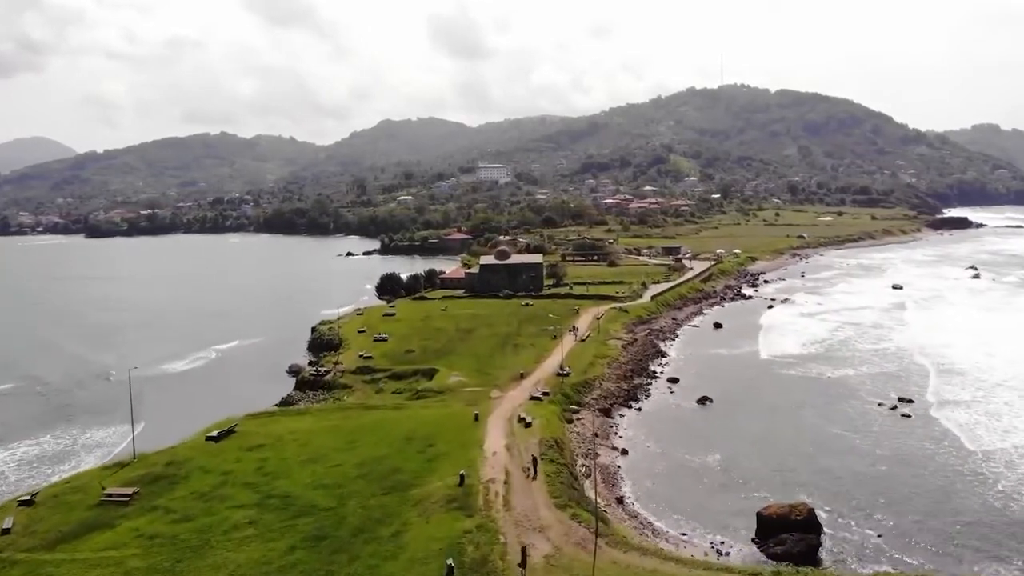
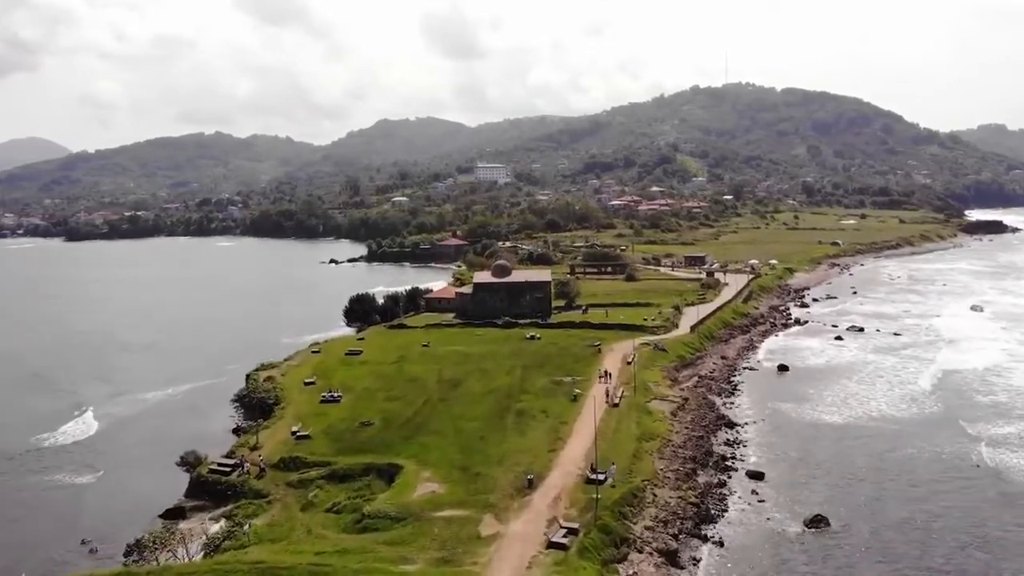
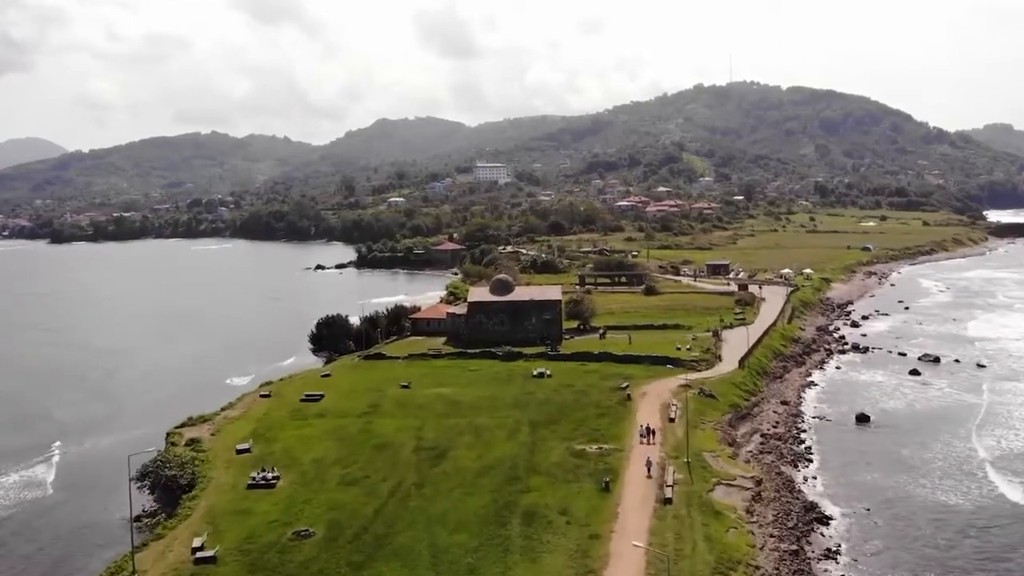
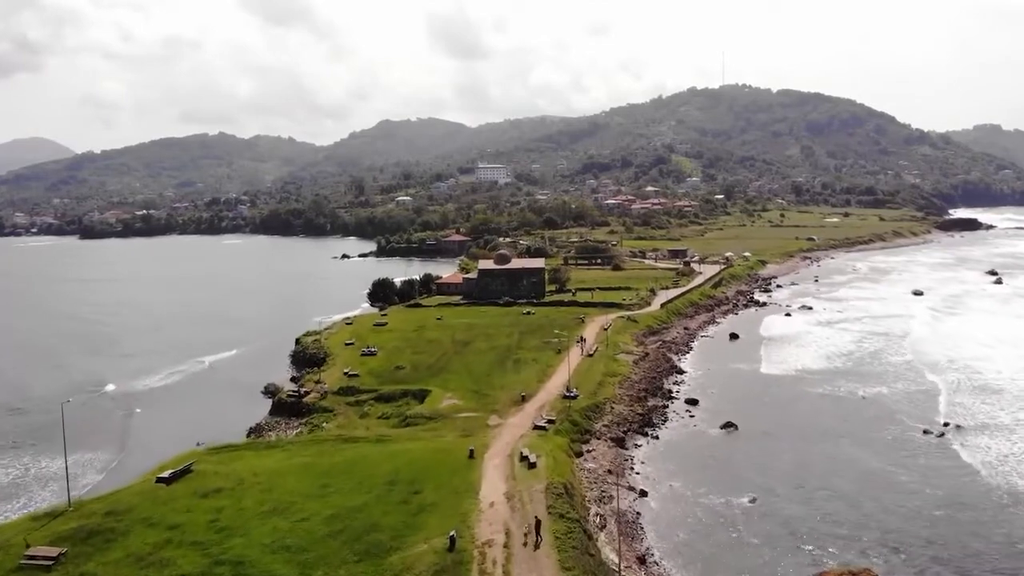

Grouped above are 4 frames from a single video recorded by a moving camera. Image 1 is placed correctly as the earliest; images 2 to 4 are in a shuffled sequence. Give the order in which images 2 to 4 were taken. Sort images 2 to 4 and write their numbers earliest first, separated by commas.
4, 2, 3
